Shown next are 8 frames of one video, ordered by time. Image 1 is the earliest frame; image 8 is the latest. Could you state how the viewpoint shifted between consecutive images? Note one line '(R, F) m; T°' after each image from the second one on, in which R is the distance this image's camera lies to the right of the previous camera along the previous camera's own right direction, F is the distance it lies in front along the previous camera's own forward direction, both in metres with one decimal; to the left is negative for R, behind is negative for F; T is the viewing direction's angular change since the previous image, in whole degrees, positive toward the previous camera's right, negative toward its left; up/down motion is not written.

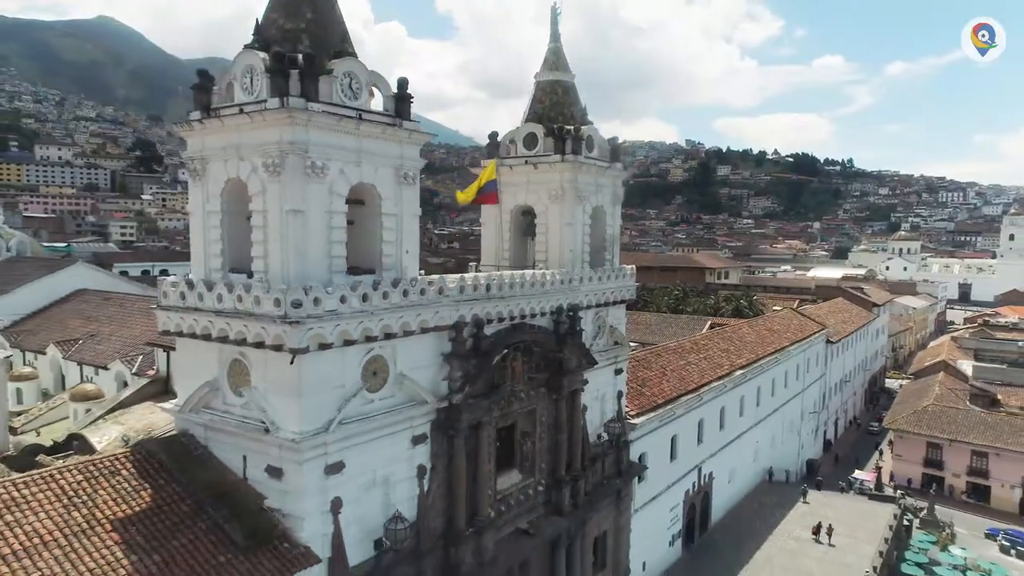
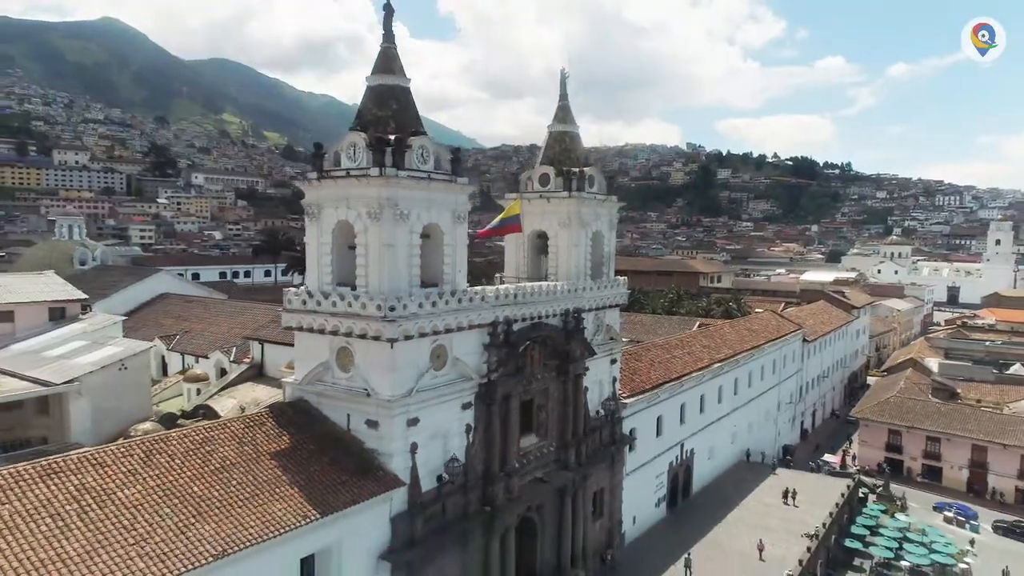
(-0.4, -4.2) m; 0°
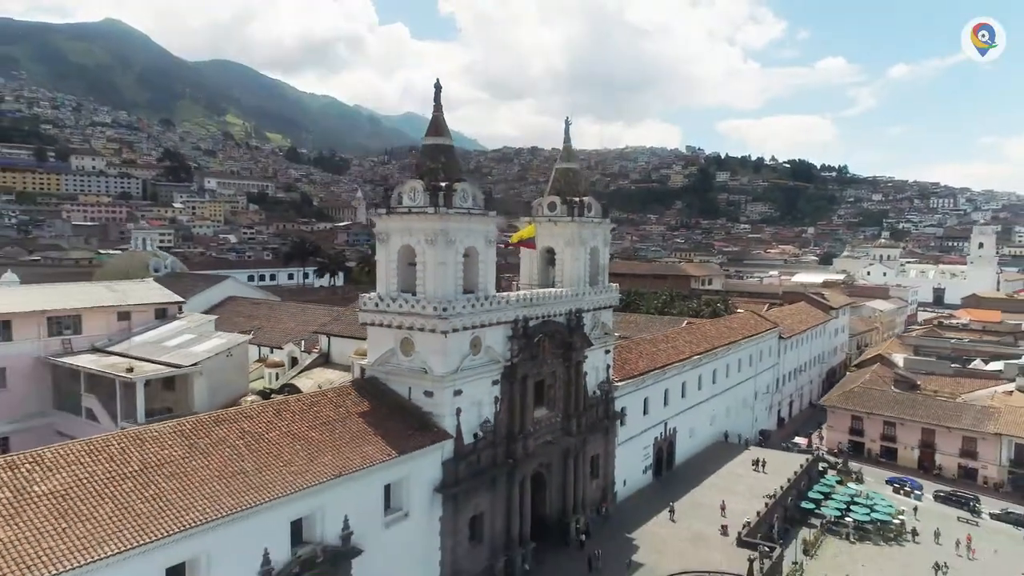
(-0.5, -5.0) m; 0°
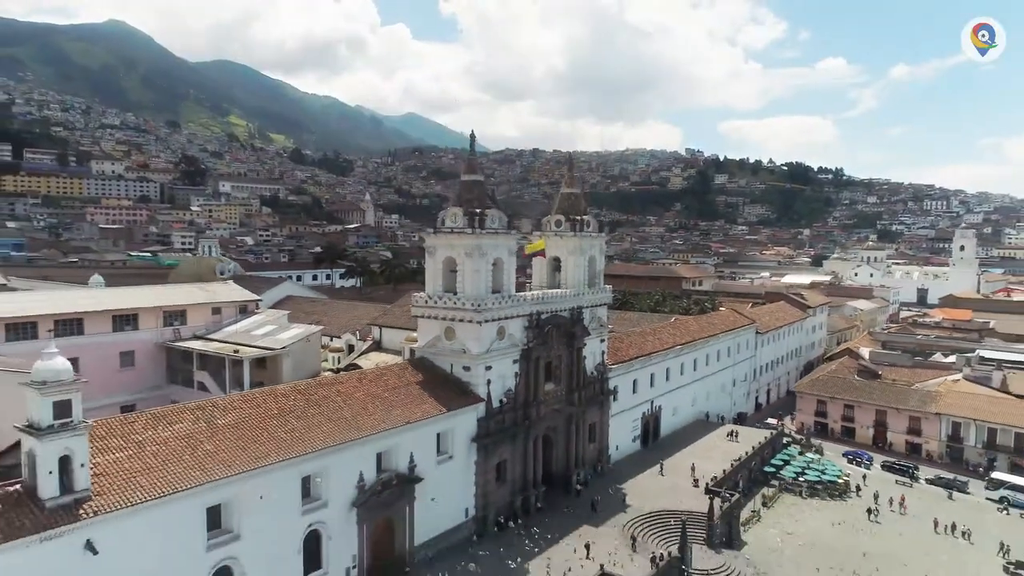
(-0.6, -6.1) m; 0°
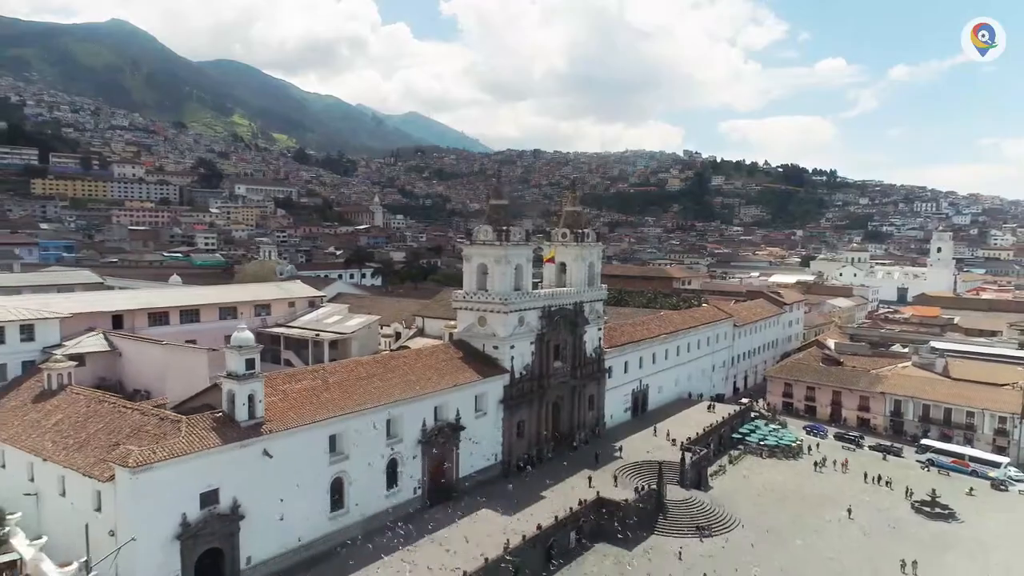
(-0.8, -7.8) m; 0°
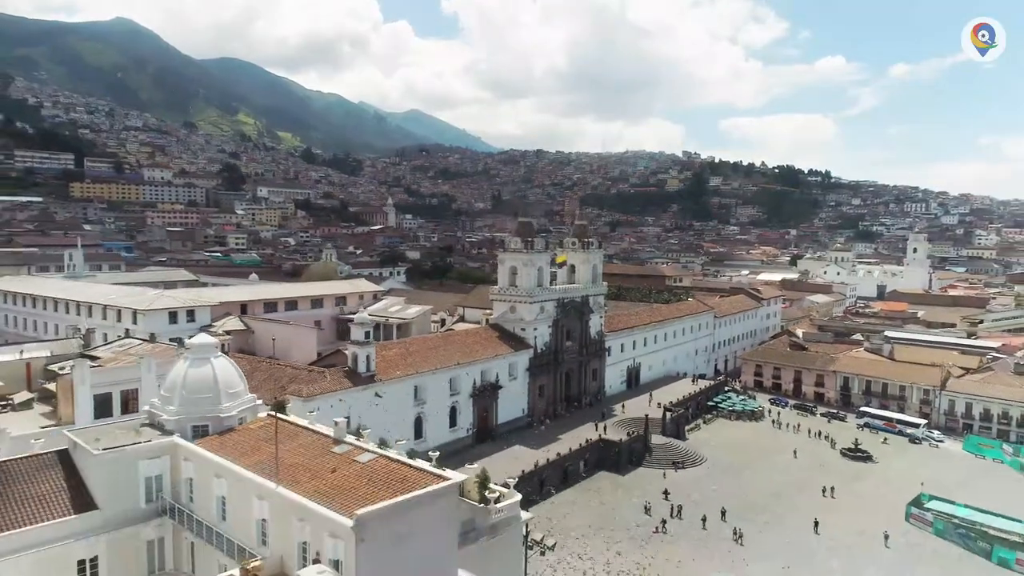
(-1.4, -10.7) m; 0°
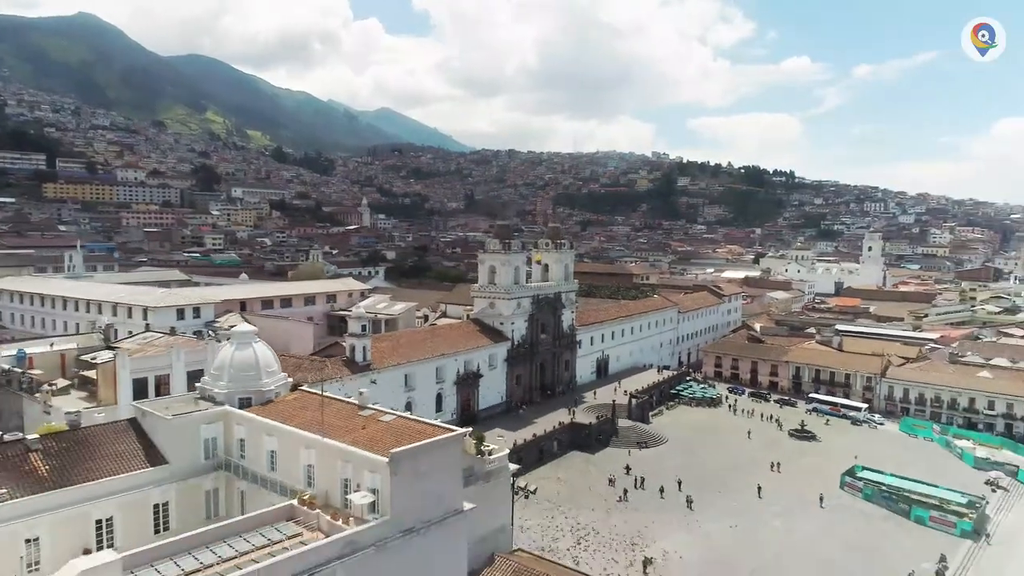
(-0.5, -4.0) m; +2°
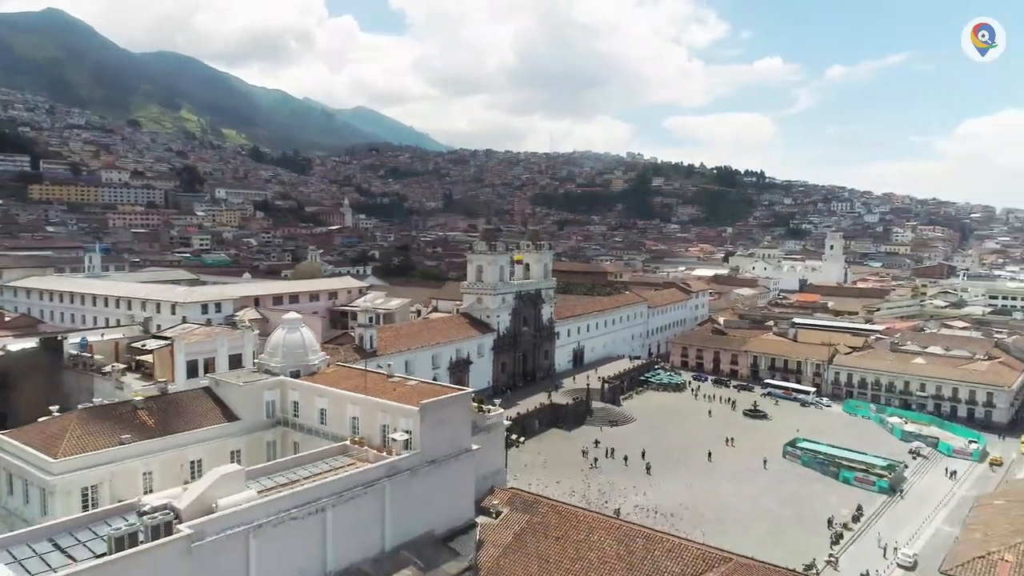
(-0.6, -5.7) m; +2°
